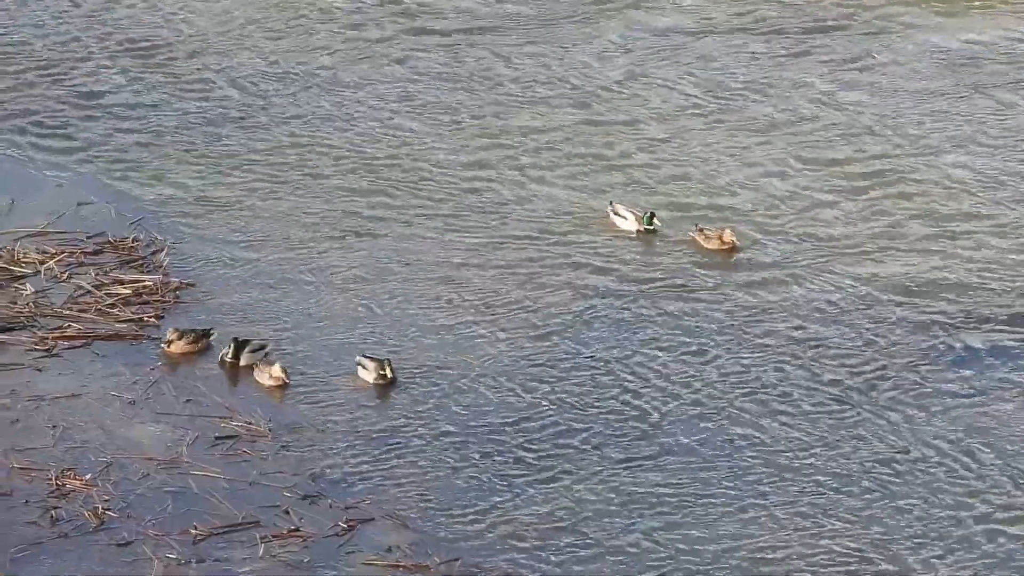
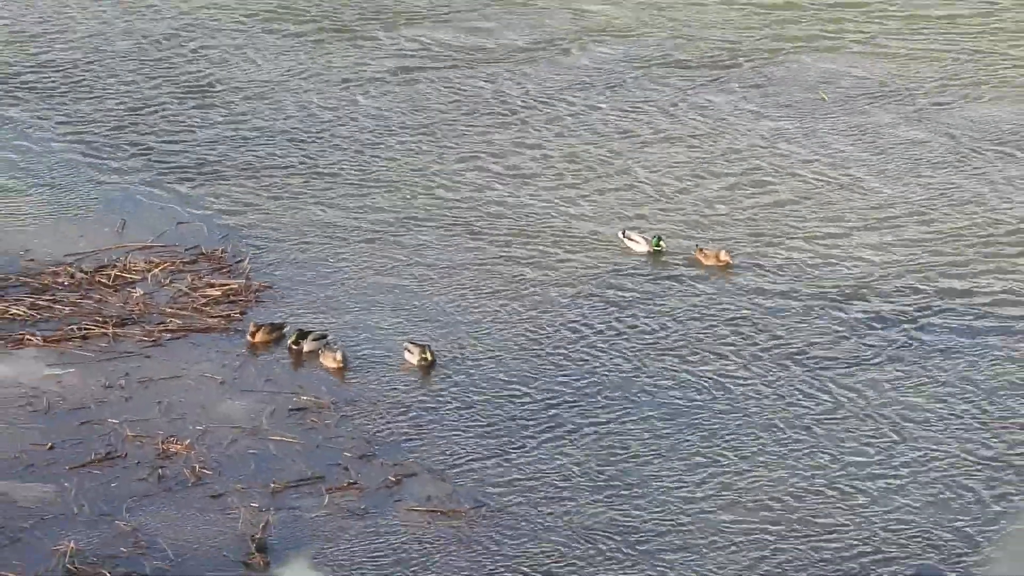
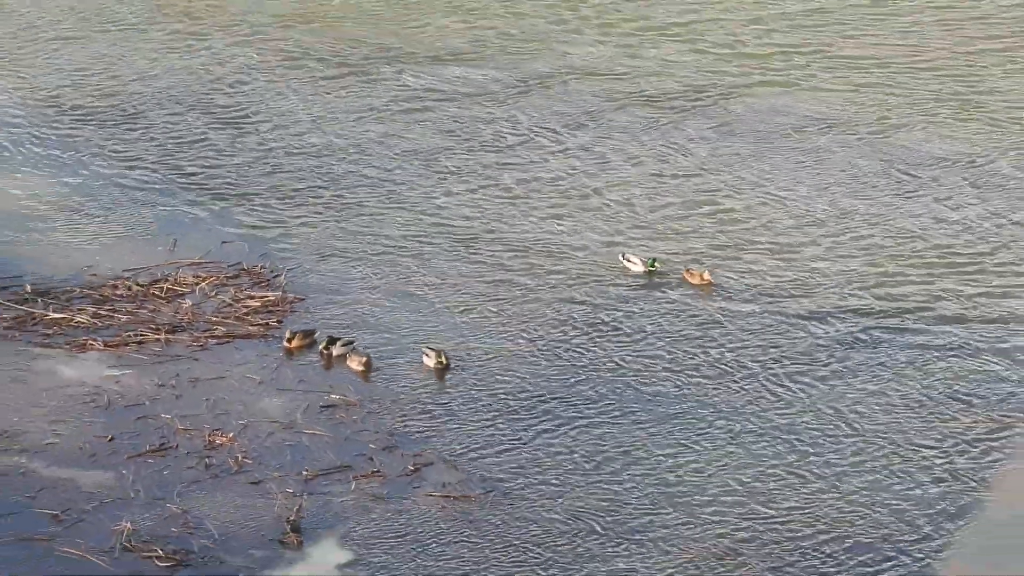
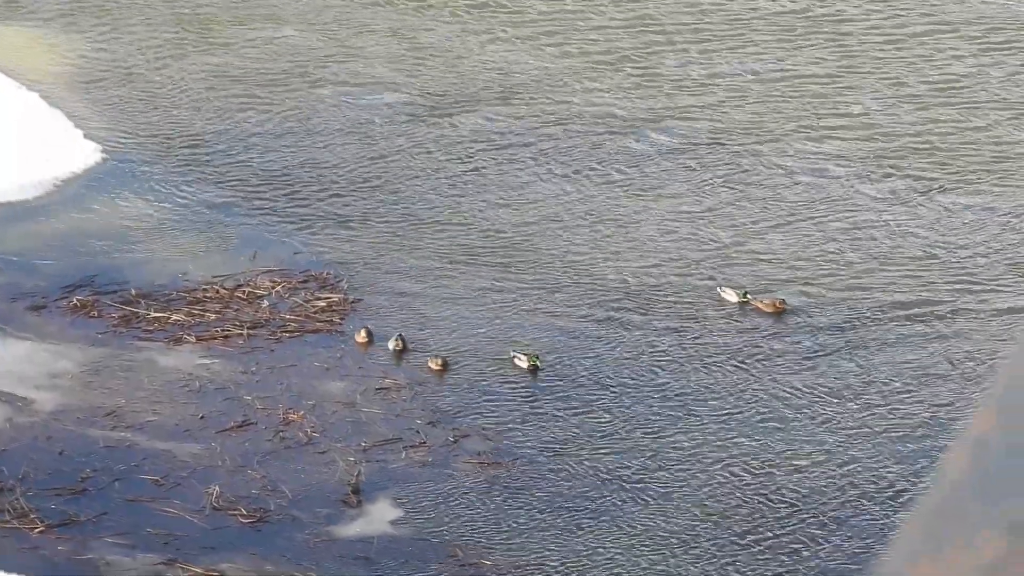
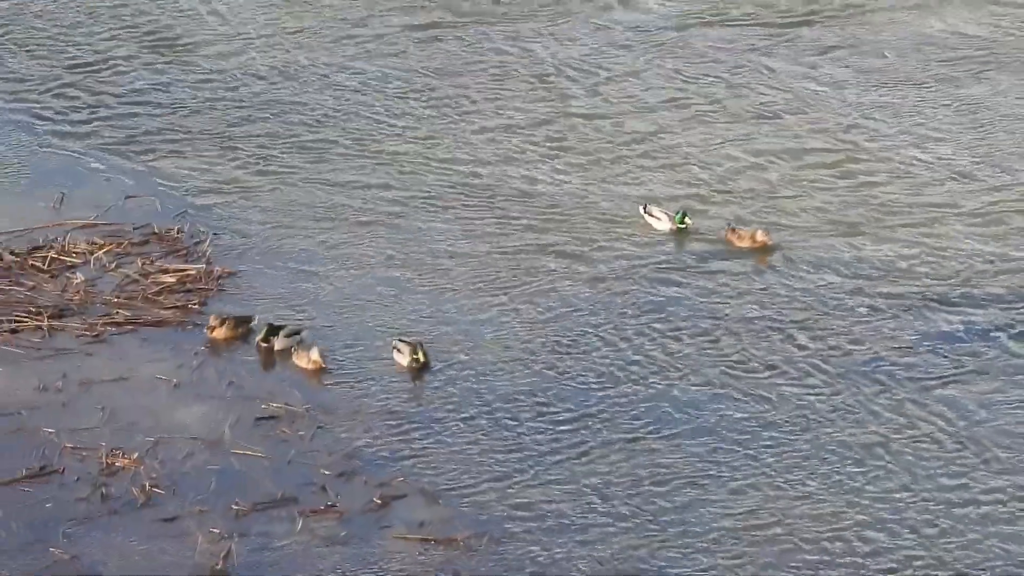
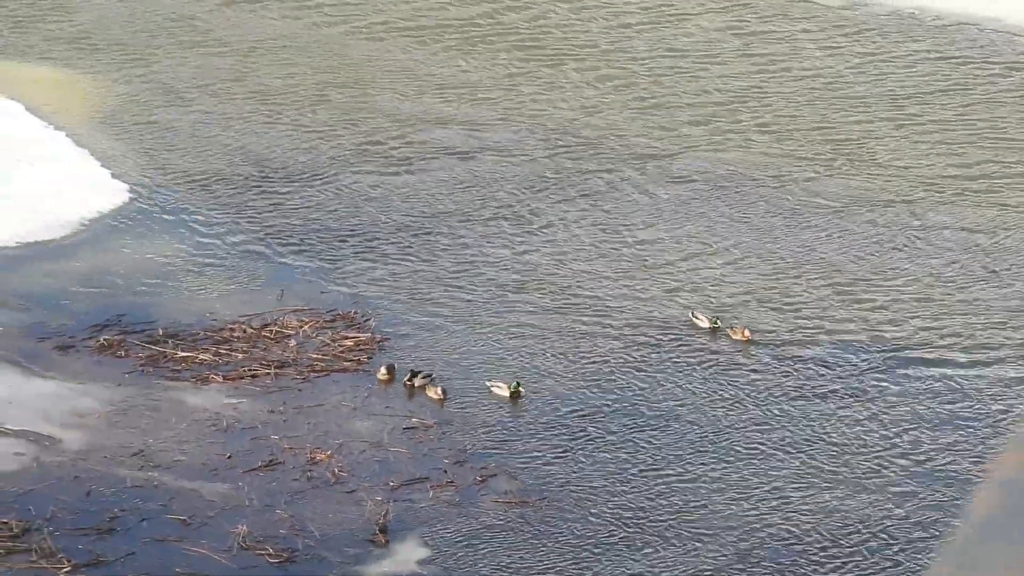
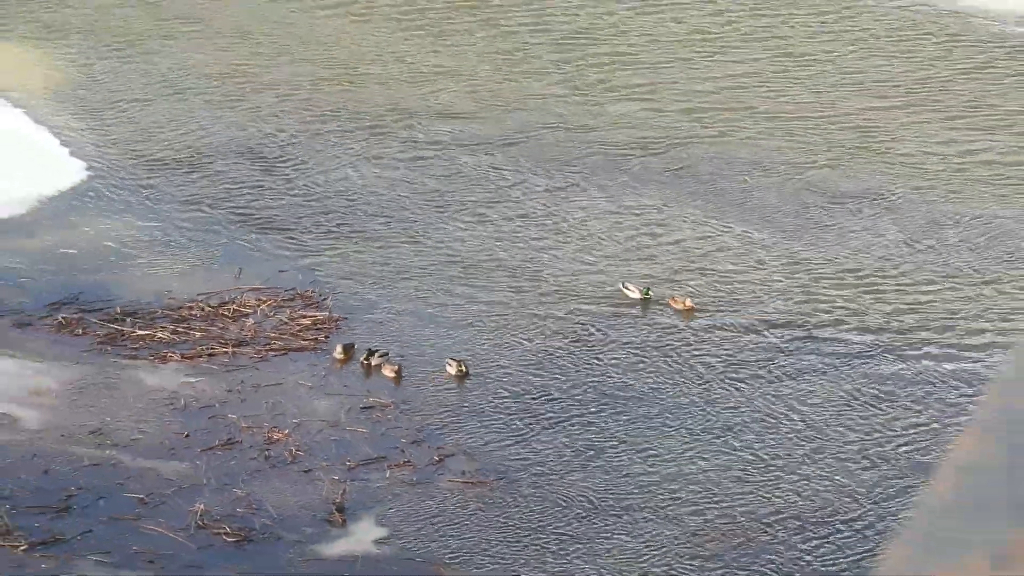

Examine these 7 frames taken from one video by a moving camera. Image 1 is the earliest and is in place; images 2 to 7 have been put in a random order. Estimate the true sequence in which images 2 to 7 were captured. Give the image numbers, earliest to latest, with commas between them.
5, 2, 3, 7, 6, 4
